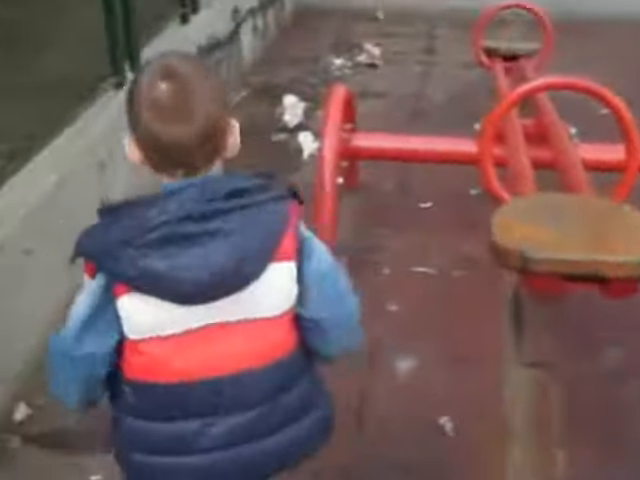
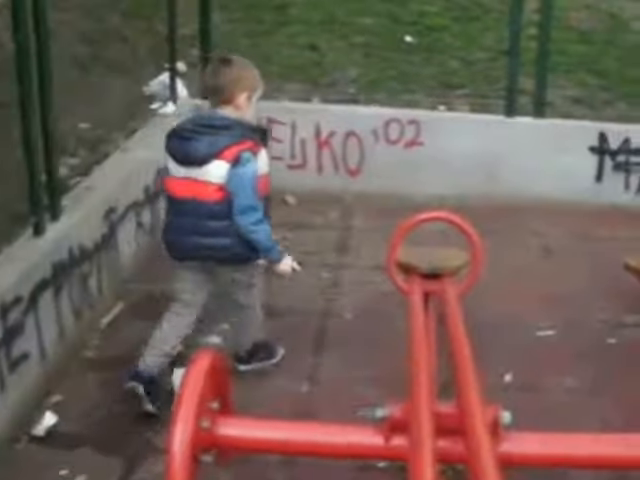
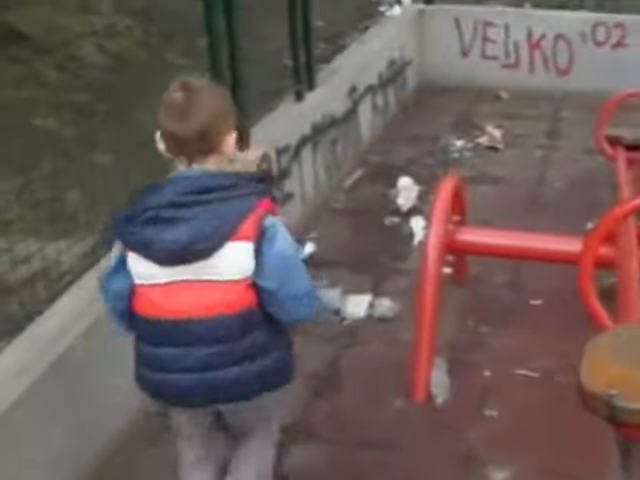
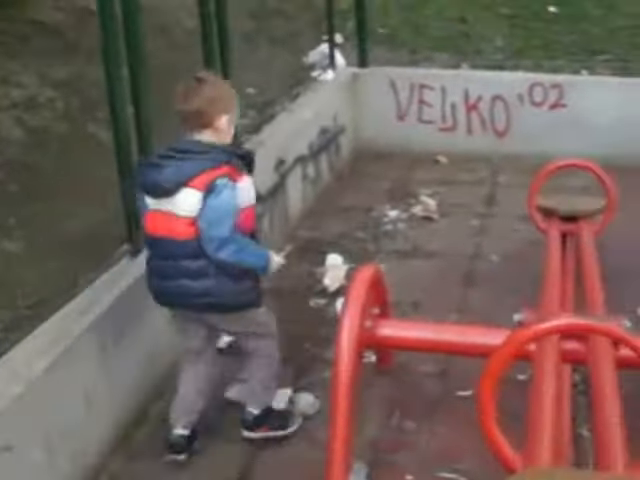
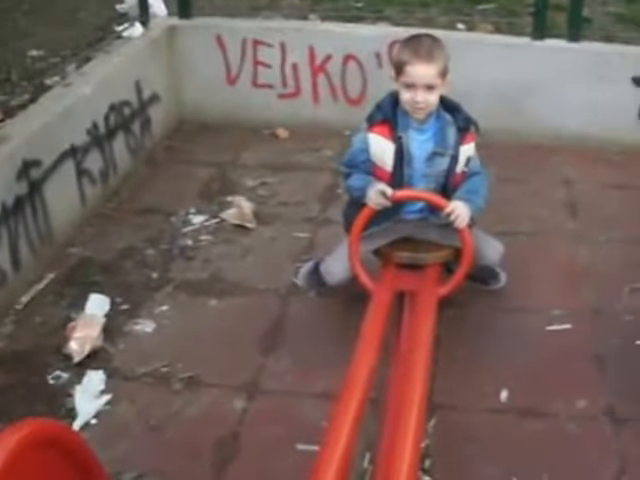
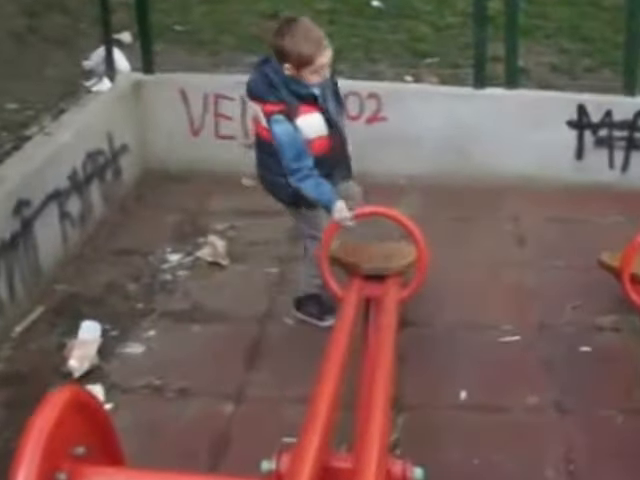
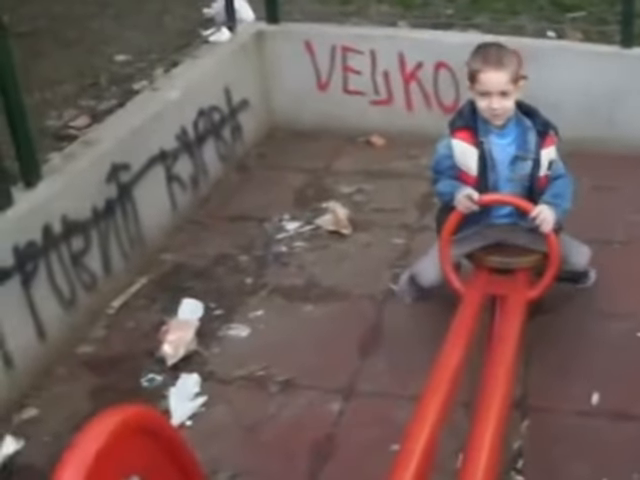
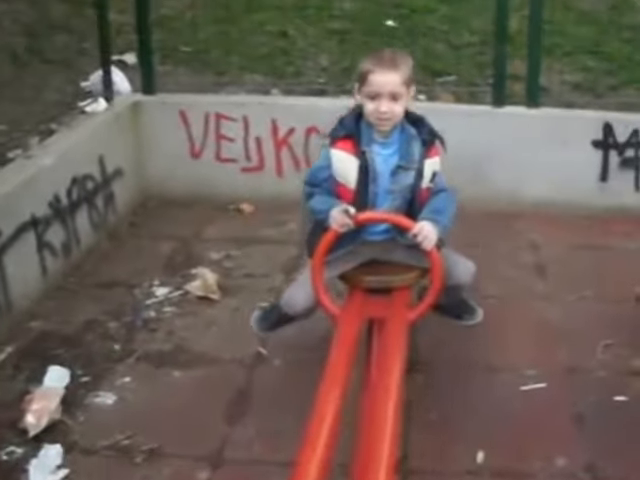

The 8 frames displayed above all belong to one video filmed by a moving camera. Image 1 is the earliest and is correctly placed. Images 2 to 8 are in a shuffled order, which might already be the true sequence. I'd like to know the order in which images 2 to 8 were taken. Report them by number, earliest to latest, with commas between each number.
3, 4, 2, 6, 7, 5, 8
